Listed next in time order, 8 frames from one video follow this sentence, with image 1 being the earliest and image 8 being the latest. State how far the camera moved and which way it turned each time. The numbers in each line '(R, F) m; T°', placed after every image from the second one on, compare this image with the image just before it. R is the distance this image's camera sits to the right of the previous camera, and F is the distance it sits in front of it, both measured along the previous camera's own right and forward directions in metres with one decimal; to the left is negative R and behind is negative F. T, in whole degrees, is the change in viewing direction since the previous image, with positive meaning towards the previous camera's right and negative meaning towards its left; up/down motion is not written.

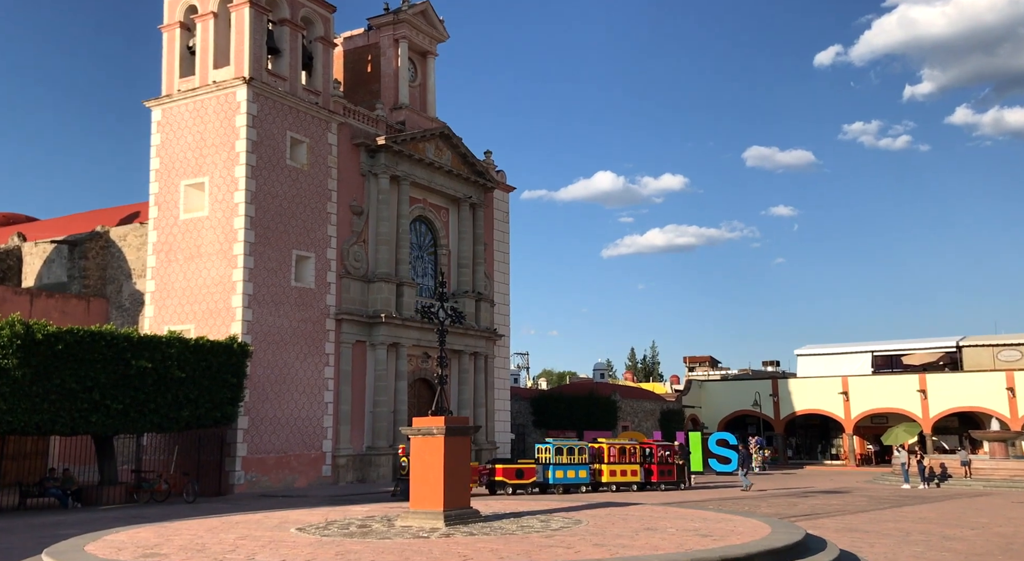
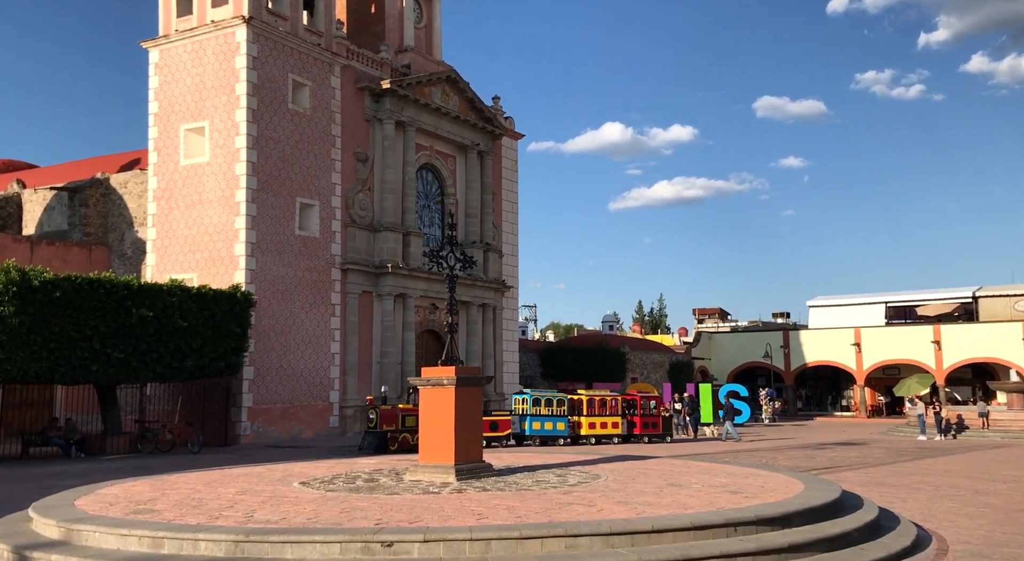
(-0.1, +0.7) m; 0°
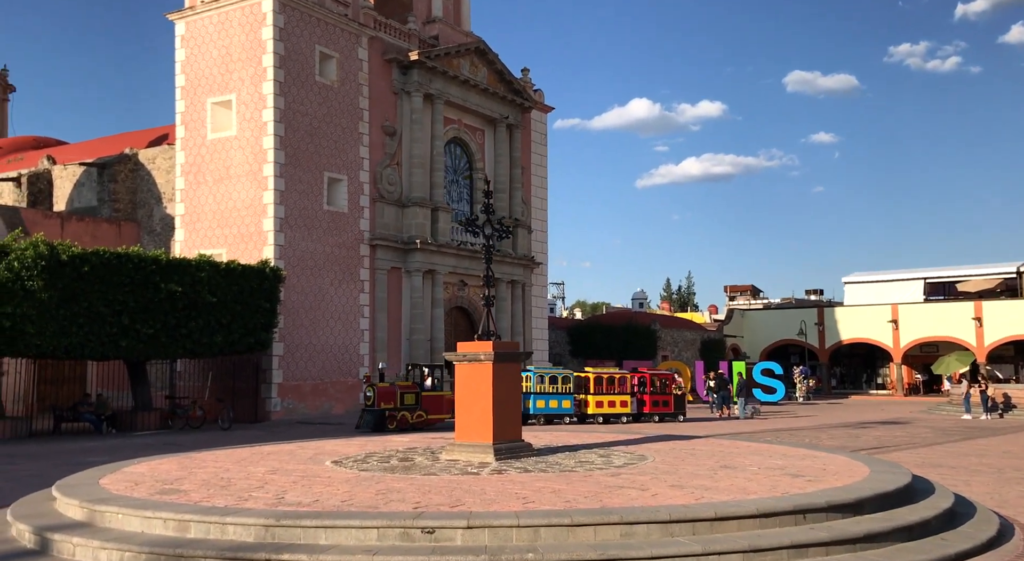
(-0.2, +0.6) m; -1°
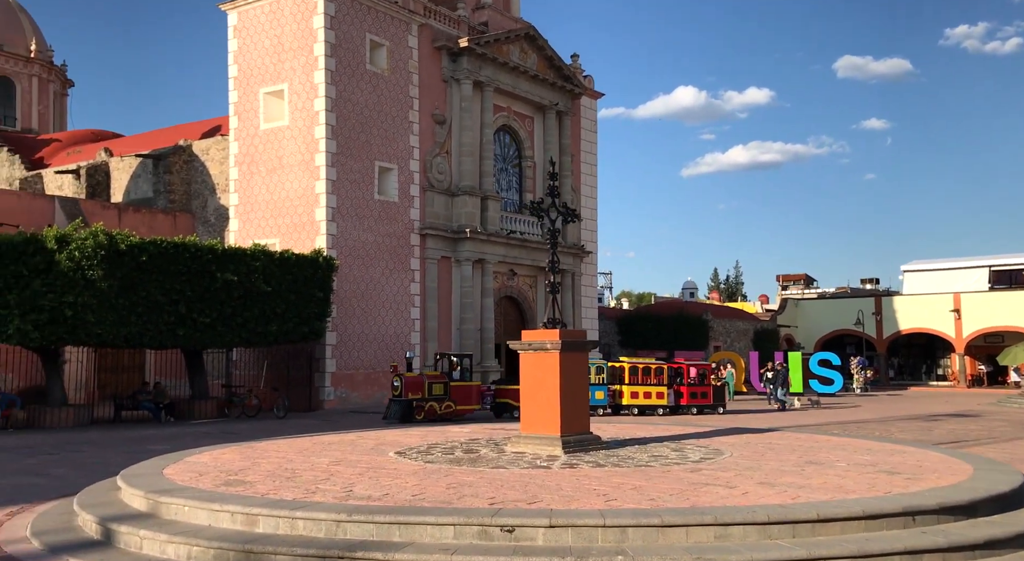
(-0.3, +0.4) m; -2°
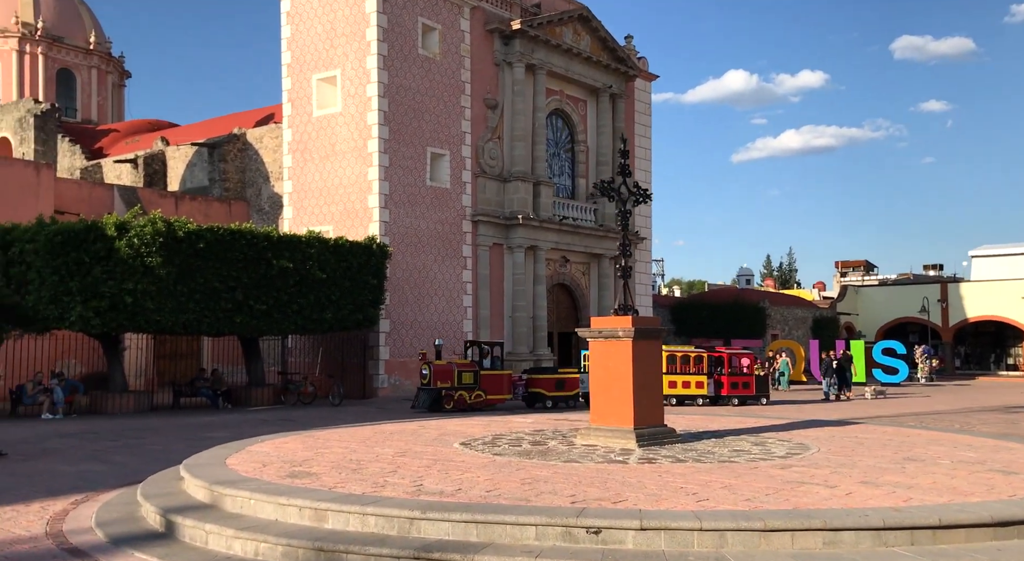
(-0.2, +0.5) m; -3°
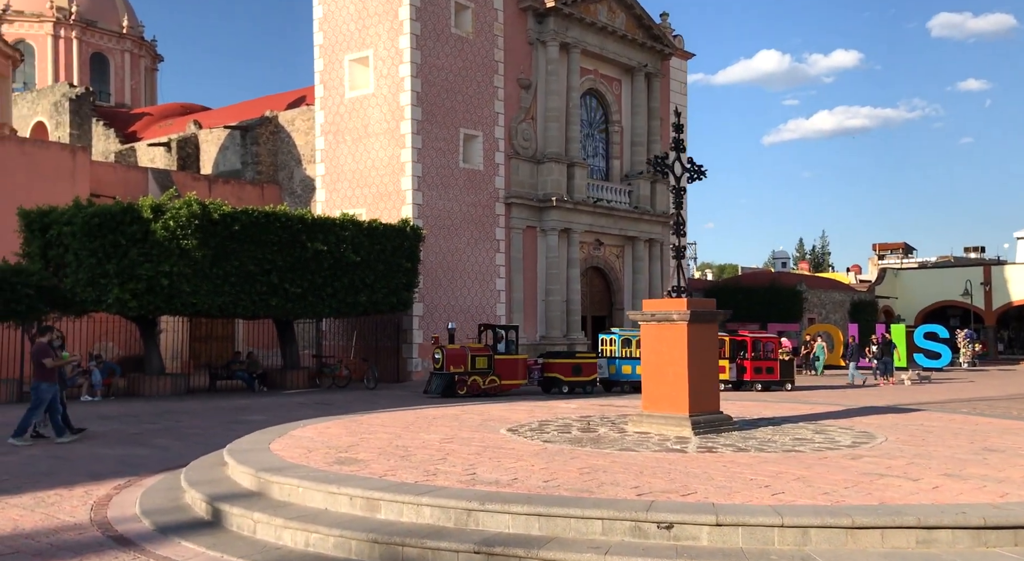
(-0.2, +0.4) m; -2°
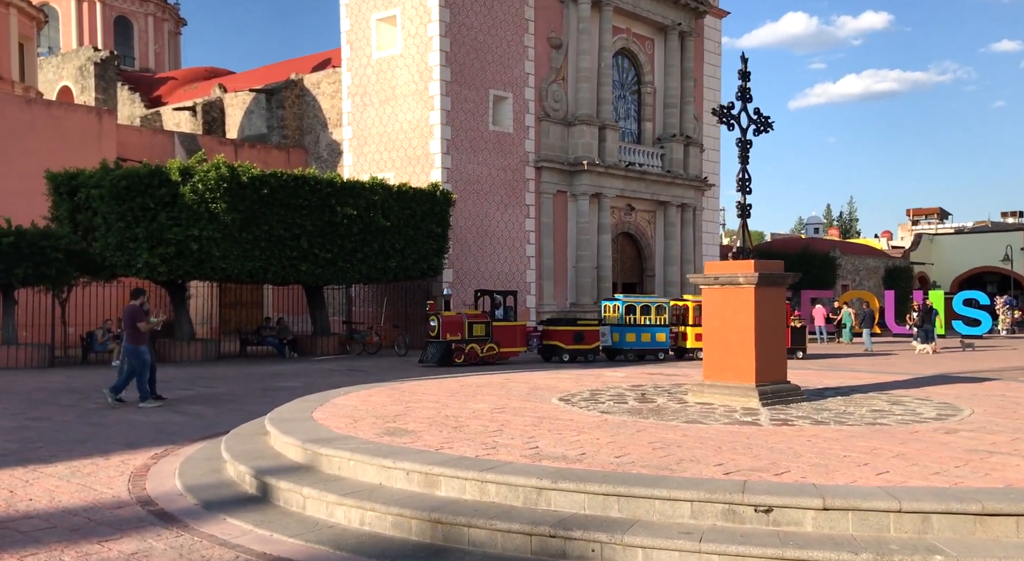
(-0.3, +0.6) m; -1°
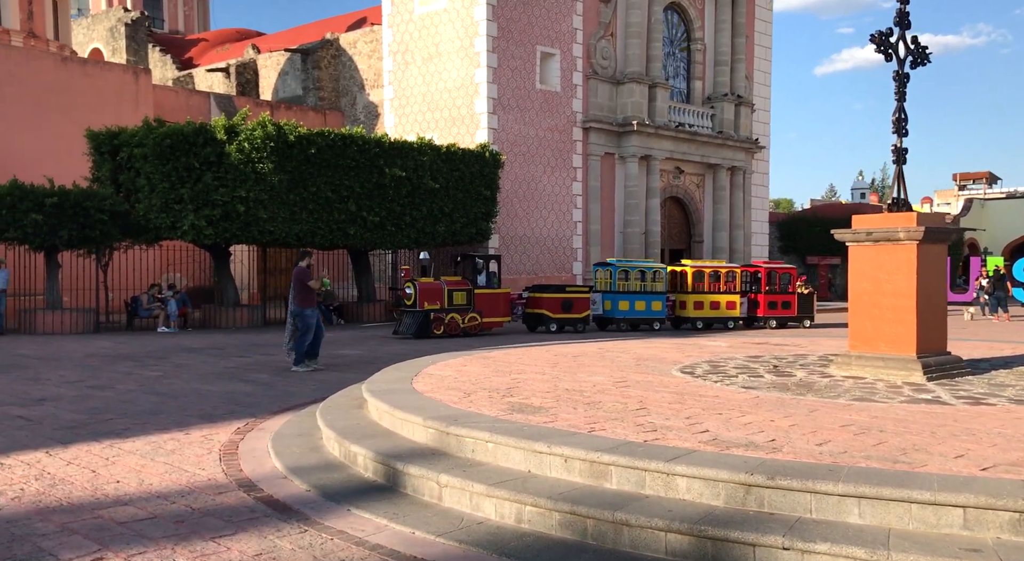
(-0.9, +1.1) m; -1°
